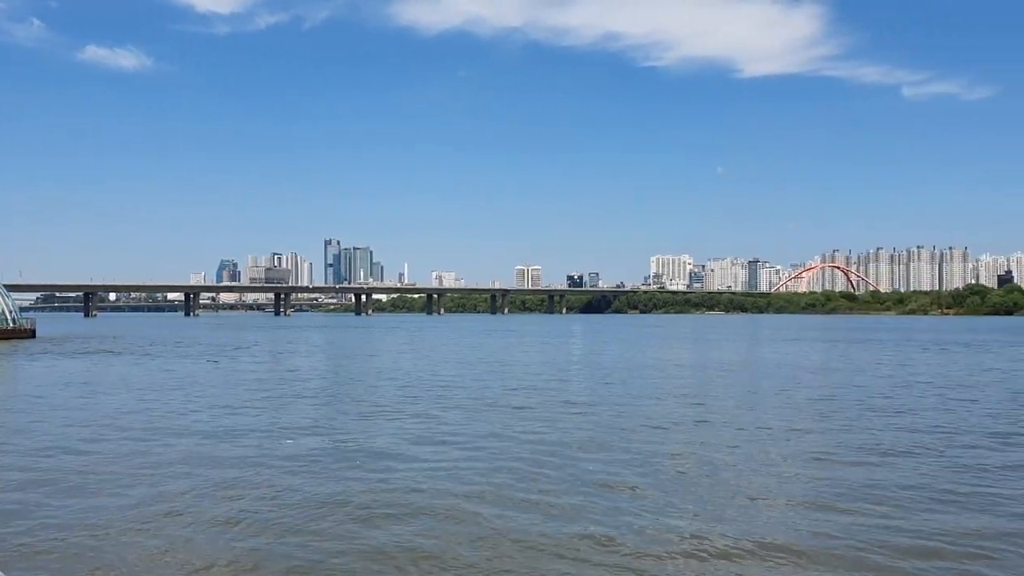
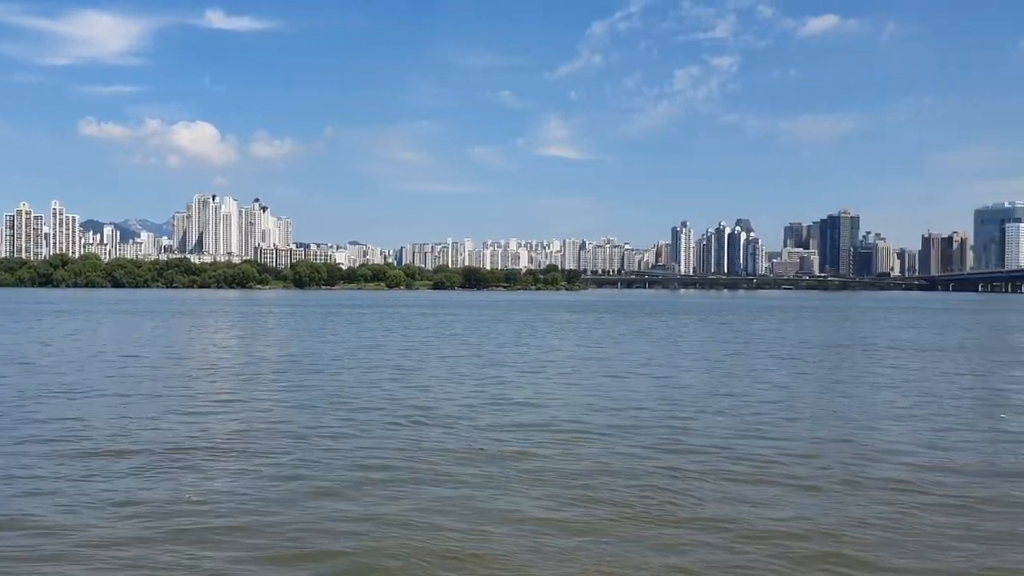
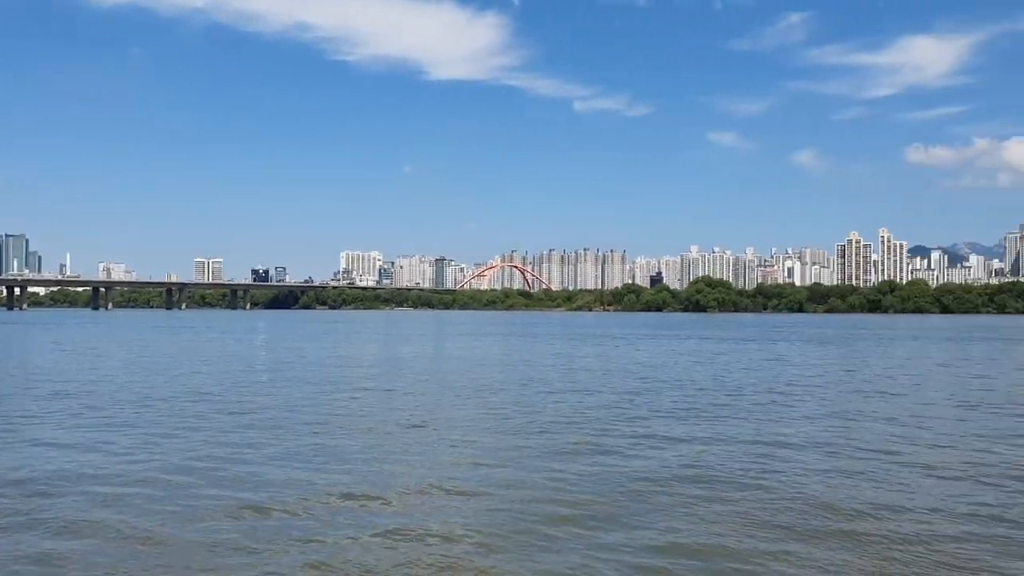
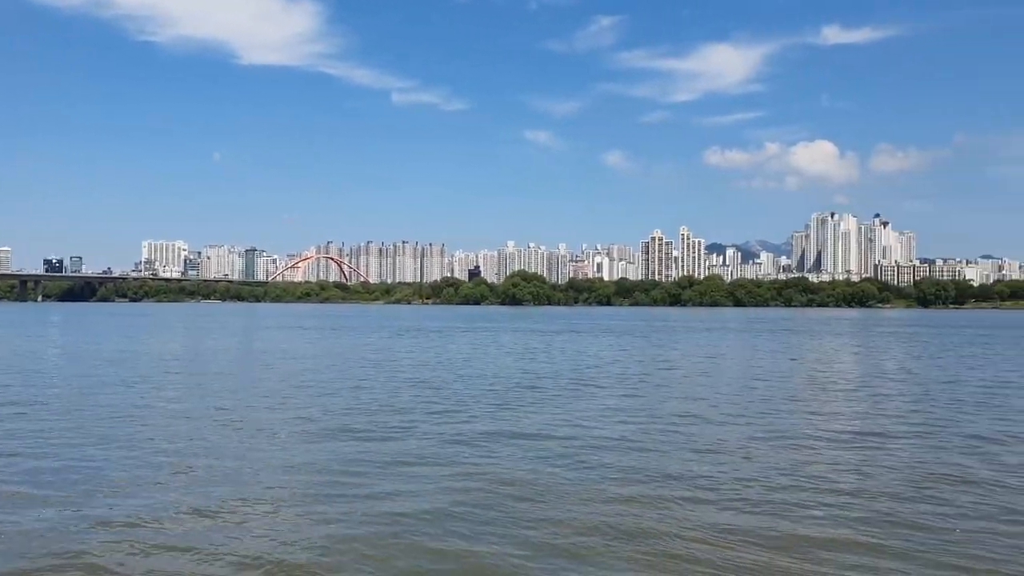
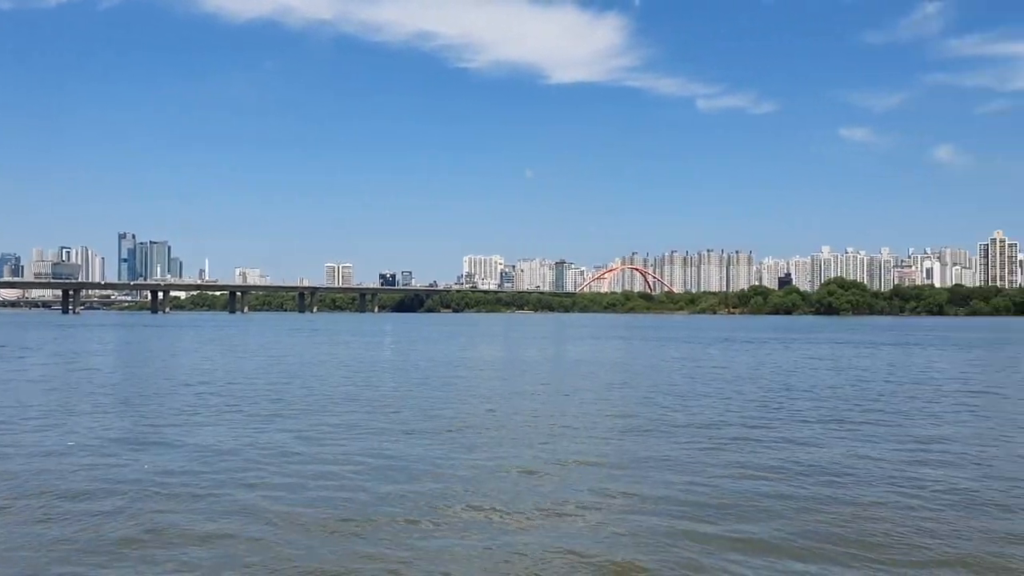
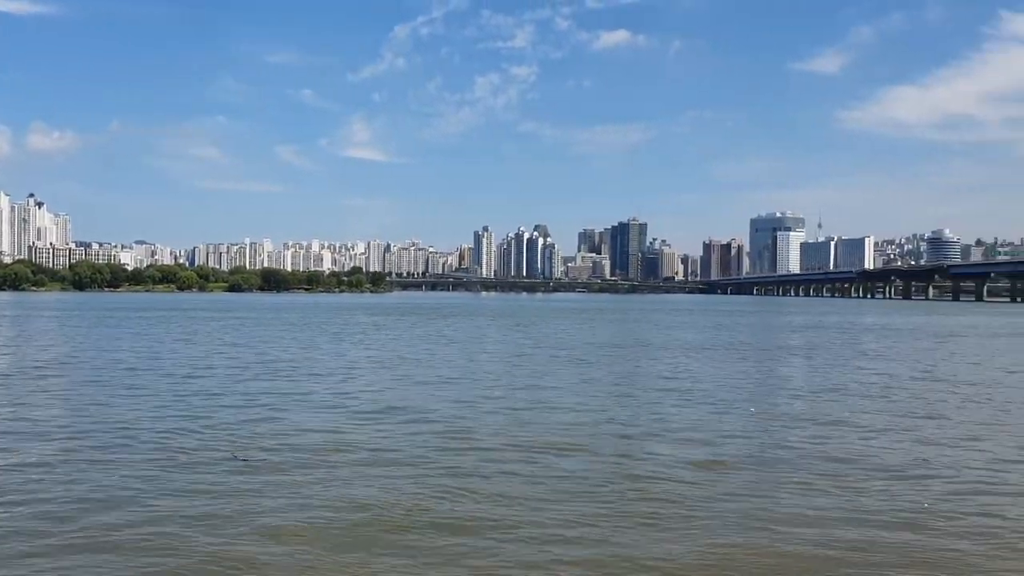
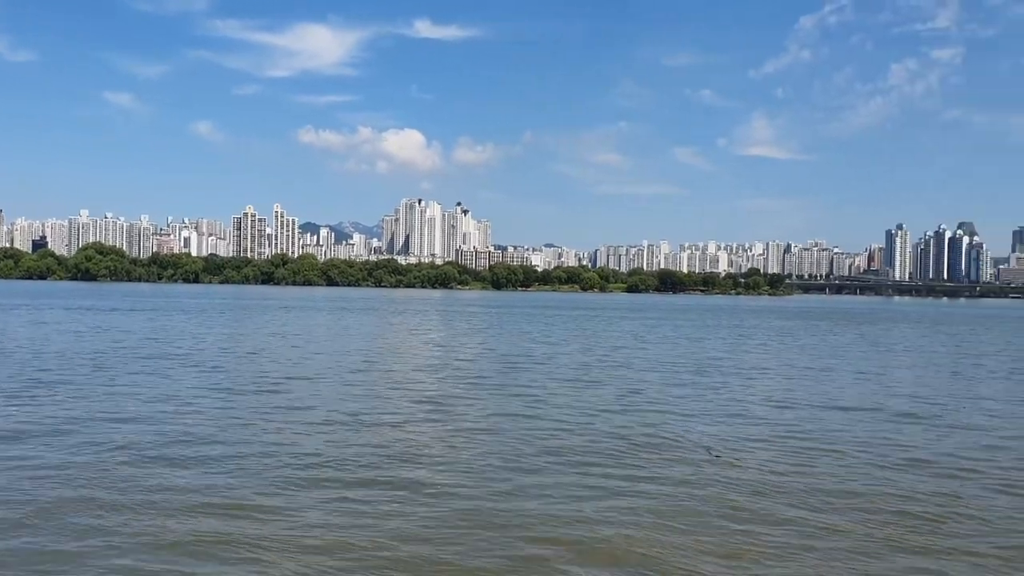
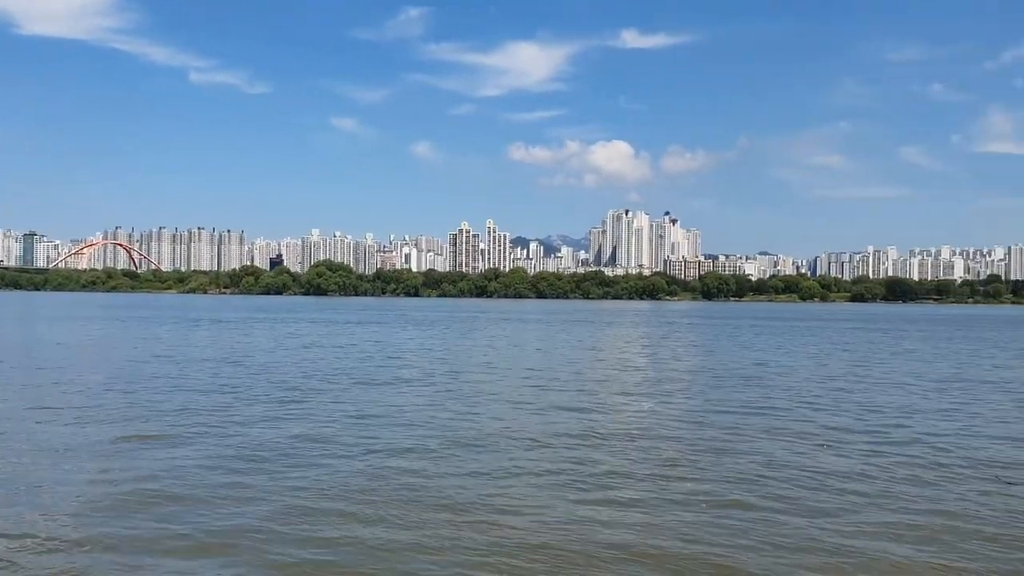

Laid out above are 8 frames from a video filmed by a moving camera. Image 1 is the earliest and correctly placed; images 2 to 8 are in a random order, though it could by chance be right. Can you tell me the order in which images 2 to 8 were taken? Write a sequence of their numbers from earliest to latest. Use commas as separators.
5, 3, 4, 8, 7, 2, 6
